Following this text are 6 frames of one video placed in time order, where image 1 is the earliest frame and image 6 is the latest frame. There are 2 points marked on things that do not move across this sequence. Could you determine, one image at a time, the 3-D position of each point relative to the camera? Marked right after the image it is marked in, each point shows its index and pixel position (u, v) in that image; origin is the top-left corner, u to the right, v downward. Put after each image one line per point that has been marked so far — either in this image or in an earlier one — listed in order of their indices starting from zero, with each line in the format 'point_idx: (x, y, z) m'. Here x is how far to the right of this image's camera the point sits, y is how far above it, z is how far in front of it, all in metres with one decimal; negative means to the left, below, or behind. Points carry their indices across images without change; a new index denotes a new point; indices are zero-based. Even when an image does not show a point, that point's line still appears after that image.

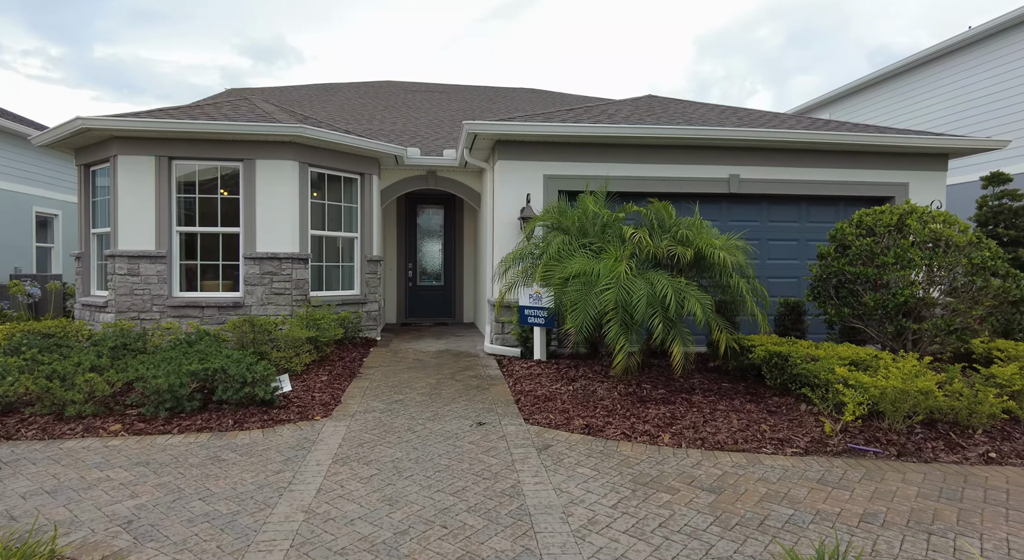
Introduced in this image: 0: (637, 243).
0: (+1.2, +0.4, +5.1) m
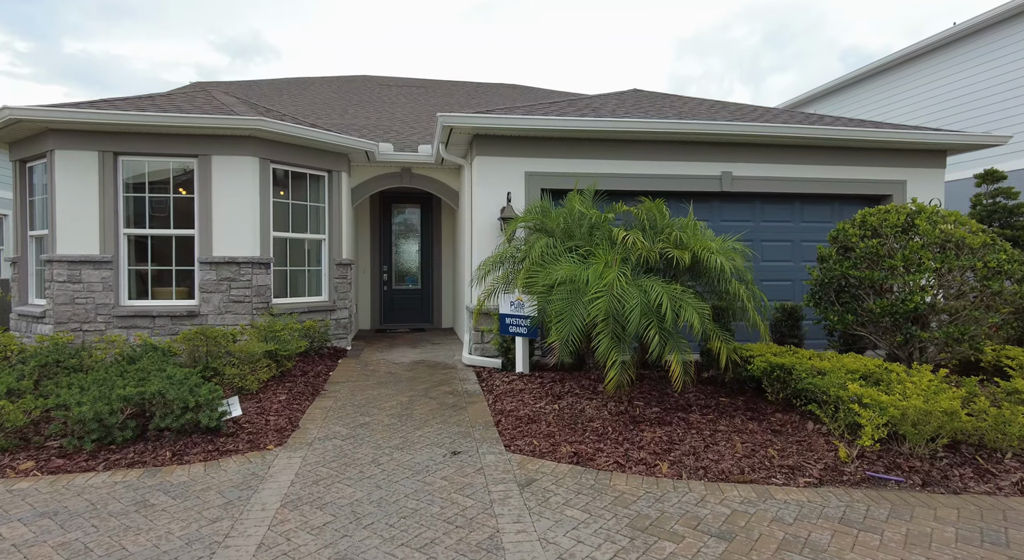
0: (+1.0, +0.3, +4.7) m
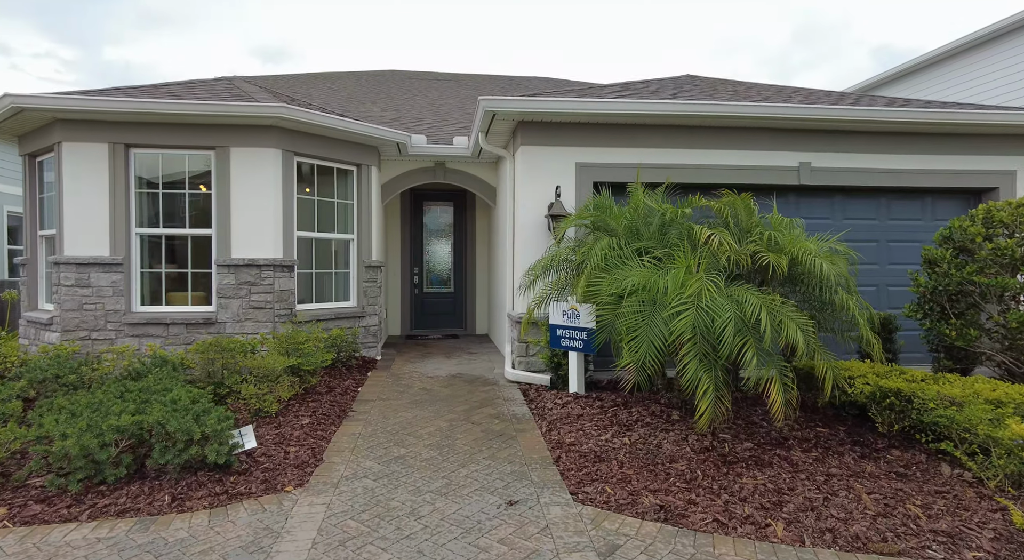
0: (+1.5, +0.2, +3.9) m
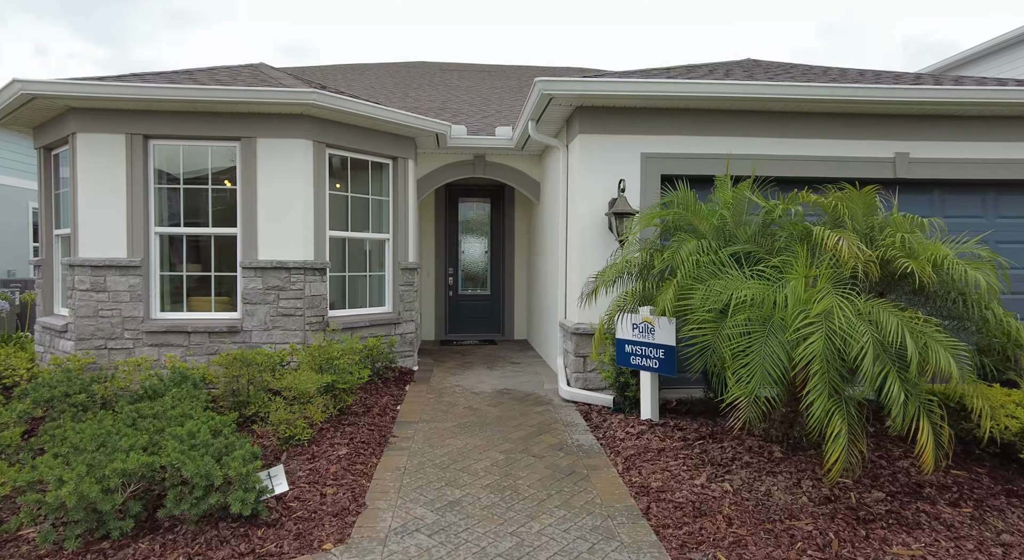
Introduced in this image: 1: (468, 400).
0: (+1.9, +0.2, +3.2) m
1: (-0.4, -1.2, +5.2) m
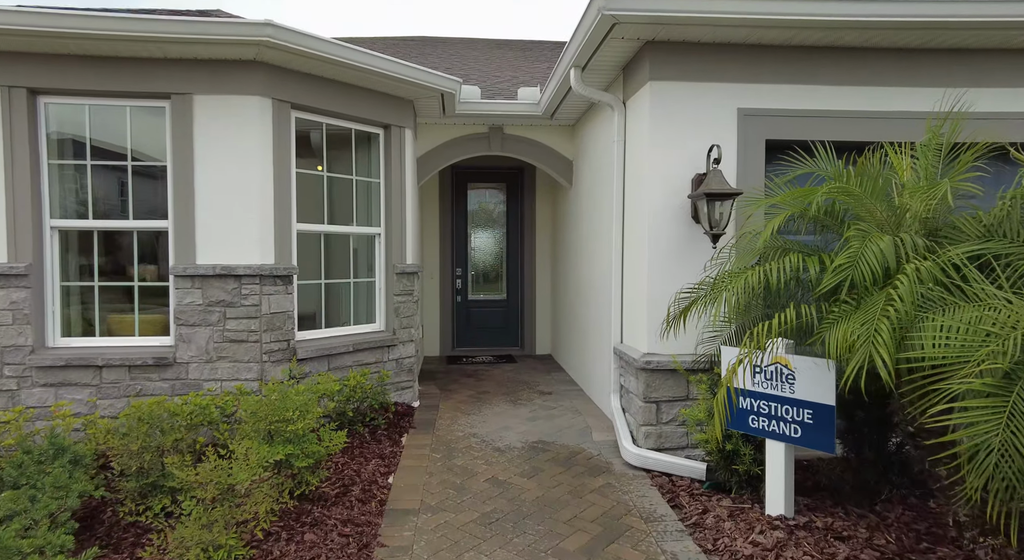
0: (+2.2, +0.1, +1.6) m
1: (-0.1, -1.2, +3.6) m
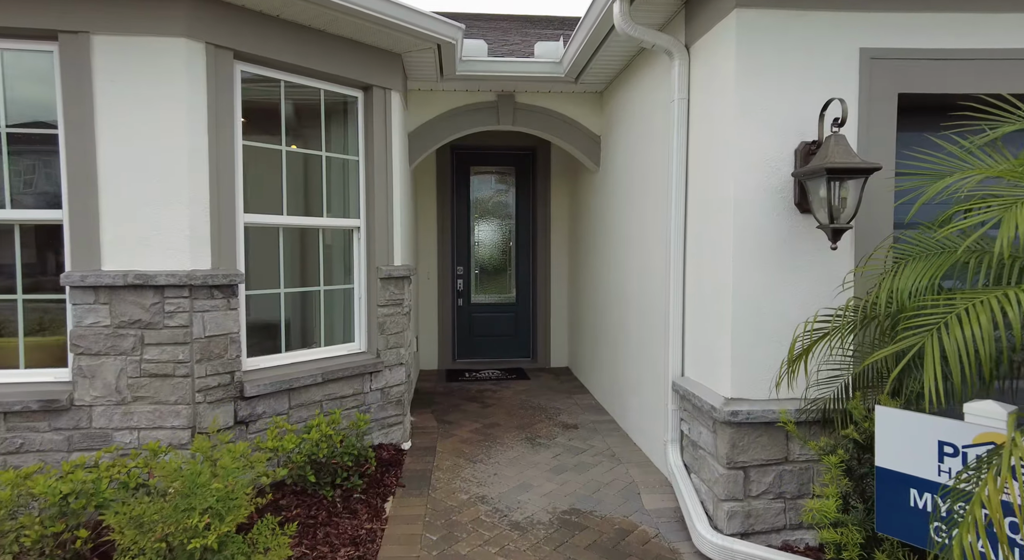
0: (+2.3, 0.0, +0.5) m
1: (0.0, -1.3, +2.6) m
